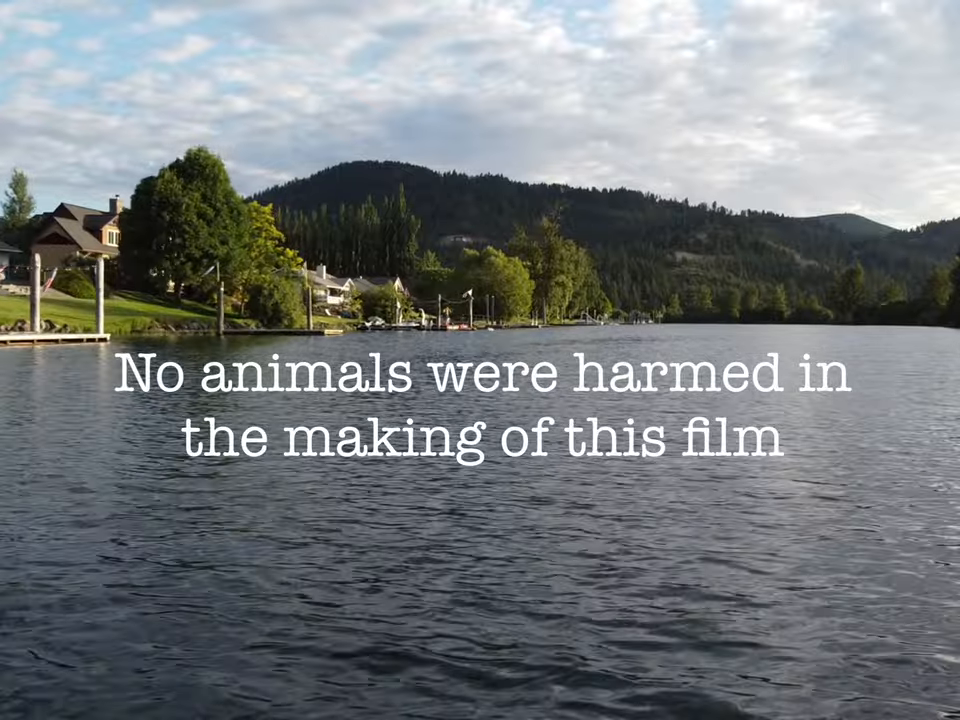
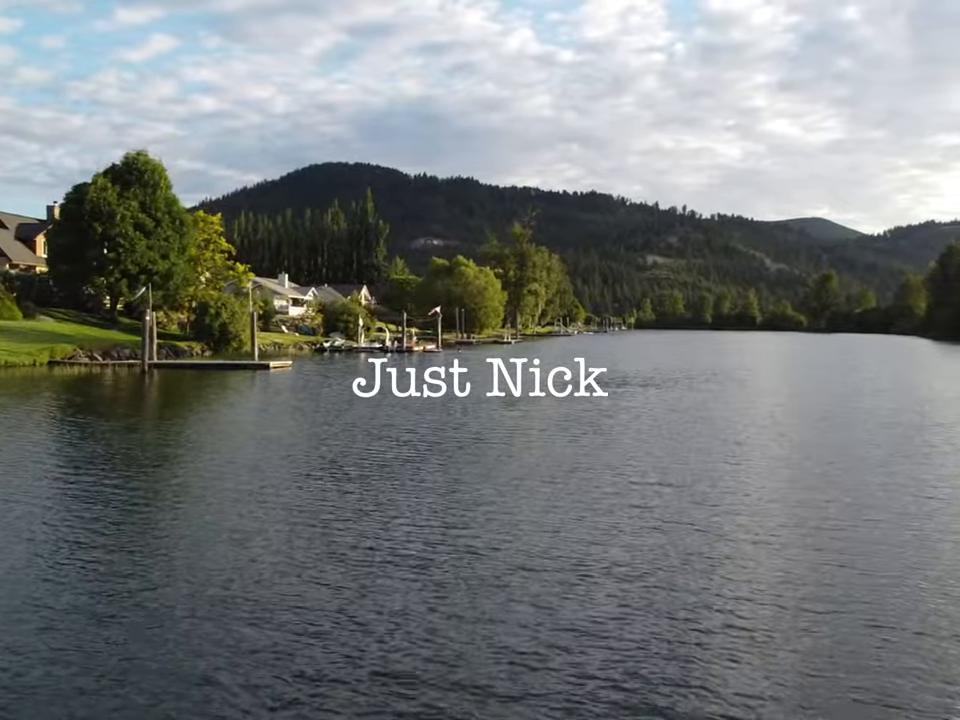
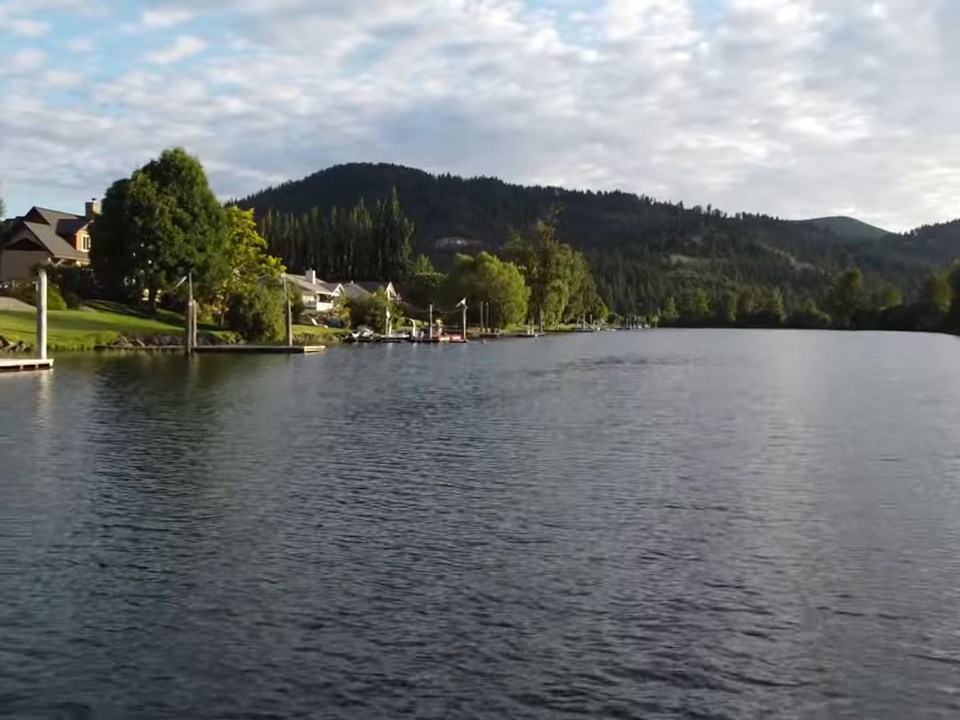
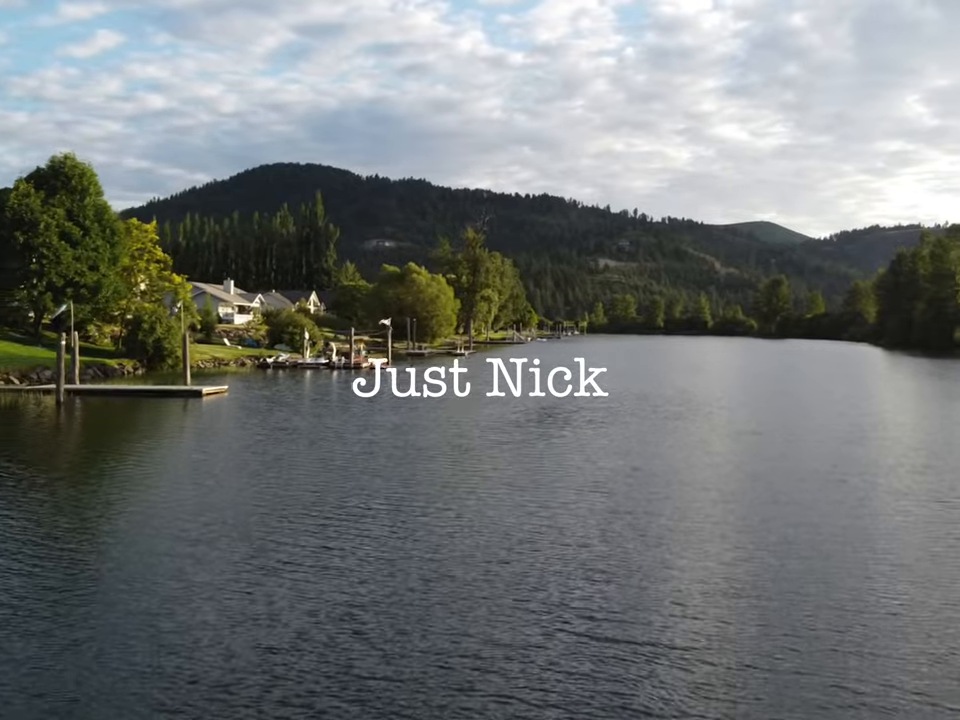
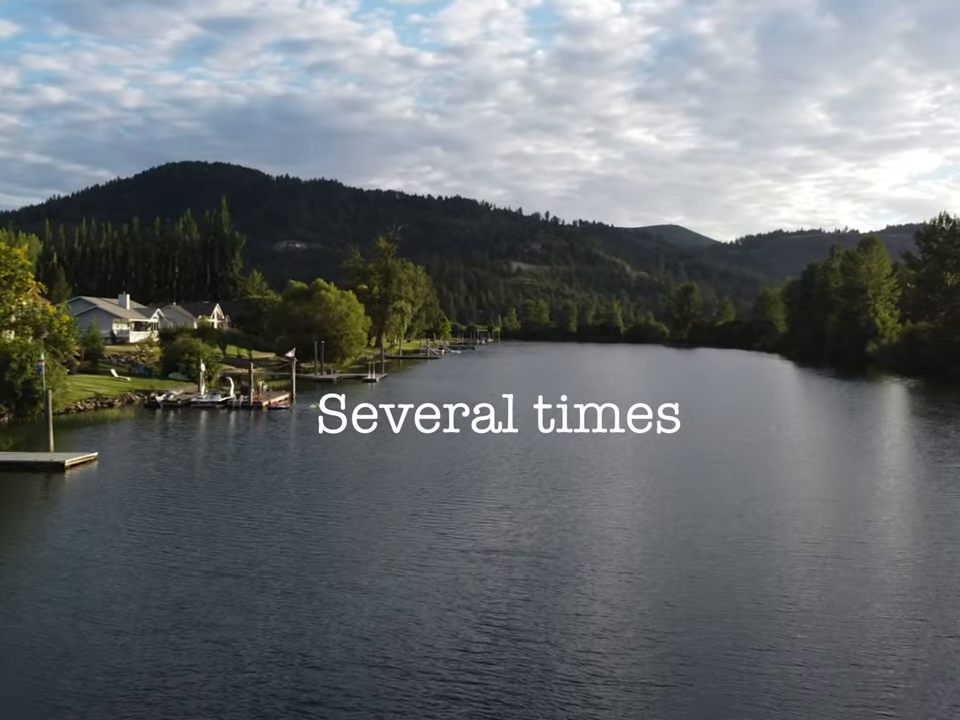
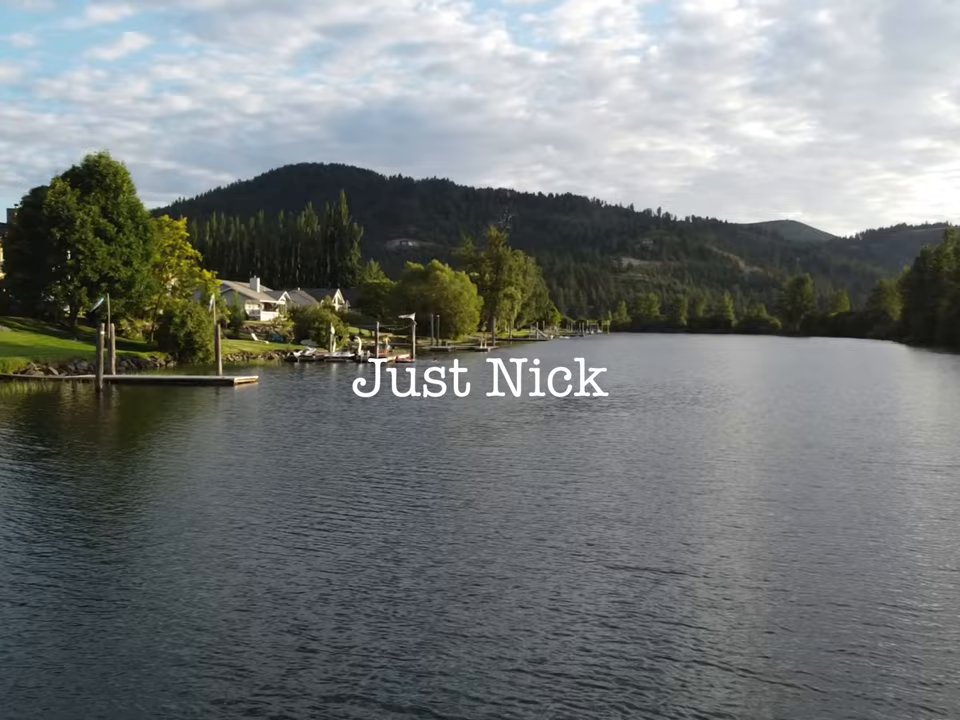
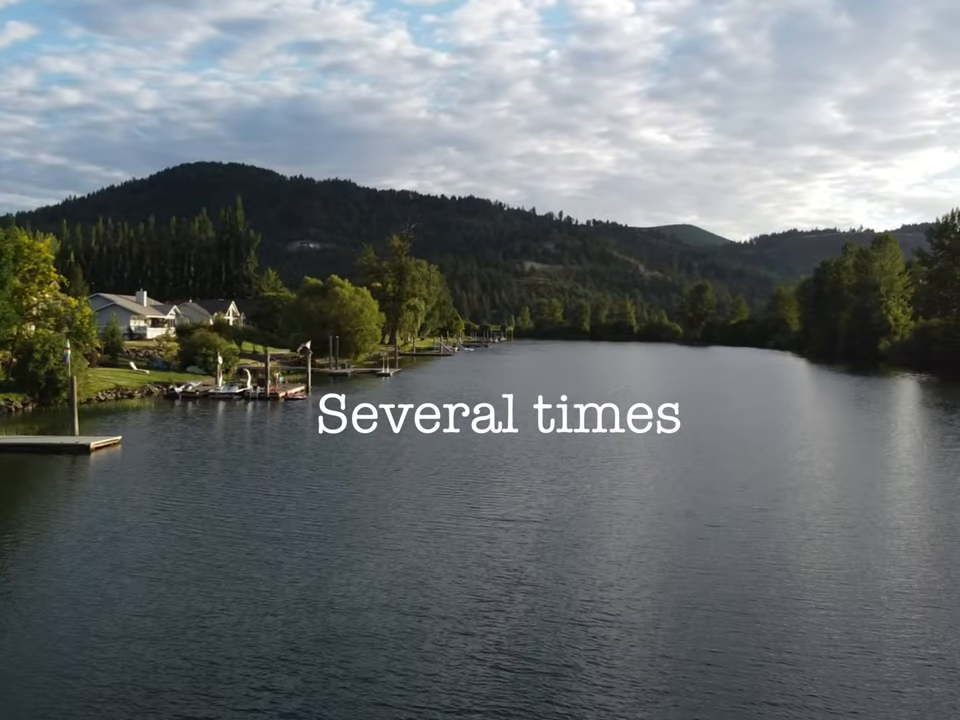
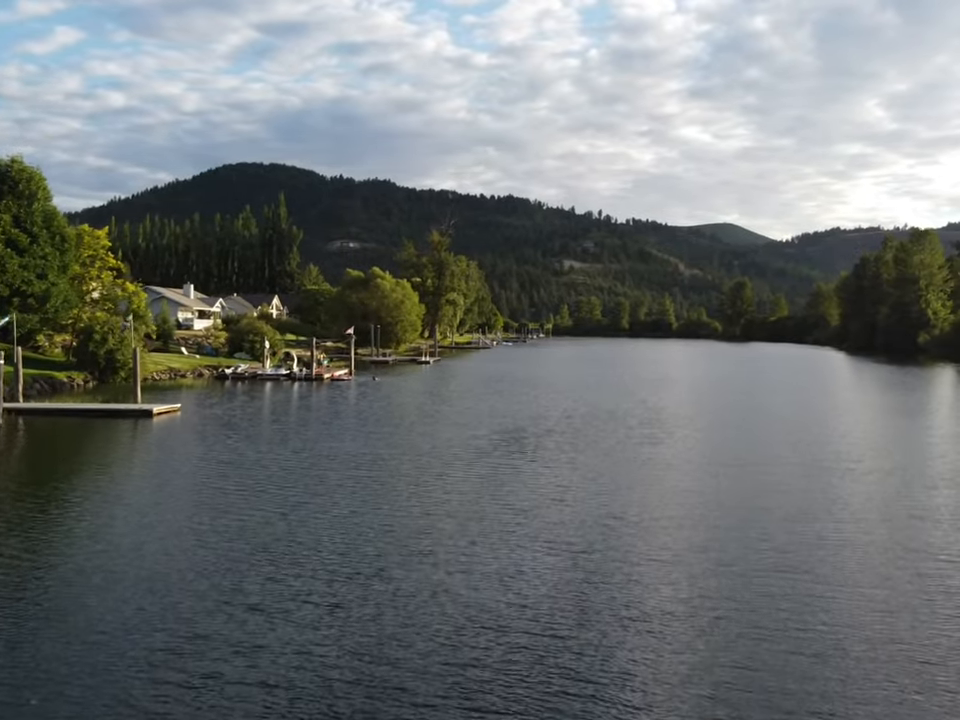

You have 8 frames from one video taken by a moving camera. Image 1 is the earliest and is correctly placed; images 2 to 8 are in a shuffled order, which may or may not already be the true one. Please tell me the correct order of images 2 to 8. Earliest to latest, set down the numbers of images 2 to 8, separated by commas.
3, 2, 6, 4, 8, 7, 5
